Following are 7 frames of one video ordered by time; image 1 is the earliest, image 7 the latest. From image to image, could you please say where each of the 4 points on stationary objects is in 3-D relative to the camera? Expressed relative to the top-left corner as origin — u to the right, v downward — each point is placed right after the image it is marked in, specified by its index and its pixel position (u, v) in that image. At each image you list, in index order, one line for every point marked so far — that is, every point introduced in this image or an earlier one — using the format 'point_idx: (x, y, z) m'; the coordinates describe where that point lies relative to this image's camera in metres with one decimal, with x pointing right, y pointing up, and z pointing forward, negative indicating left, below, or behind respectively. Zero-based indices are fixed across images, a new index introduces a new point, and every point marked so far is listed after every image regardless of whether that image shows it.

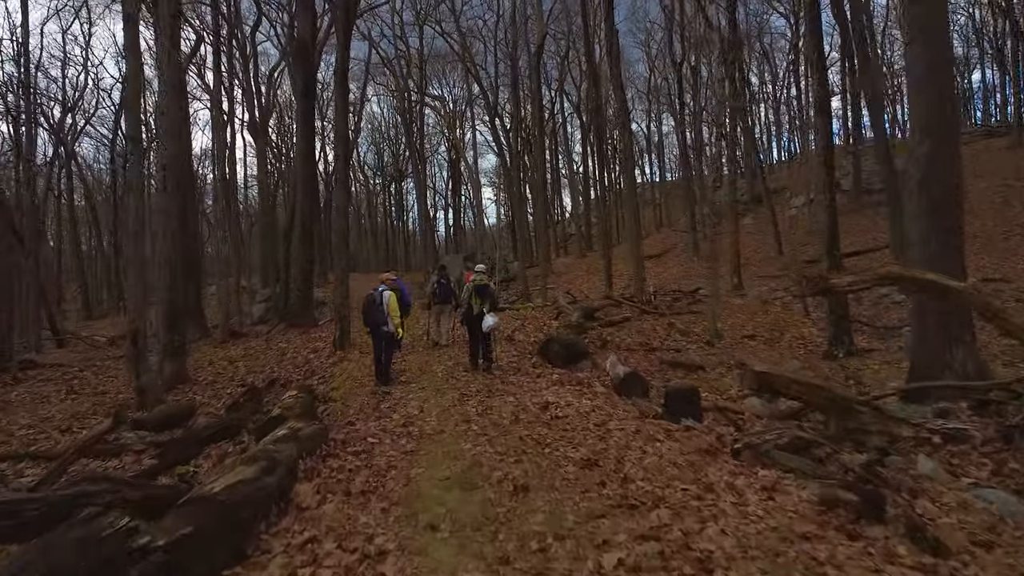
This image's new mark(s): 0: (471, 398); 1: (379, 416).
0: (-0.4, -1.1, +7.9) m
1: (-1.2, -1.2, +7.1) m
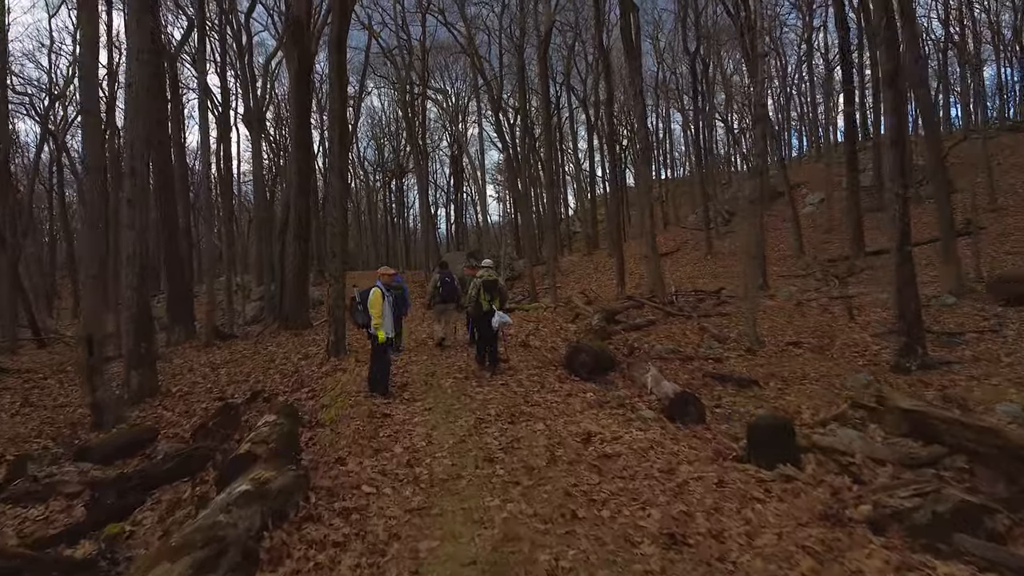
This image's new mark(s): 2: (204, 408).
0: (-0.2, -1.1, +6.4) m
1: (-1.0, -1.2, +5.7) m
2: (-3.6, -1.4, +9.2) m
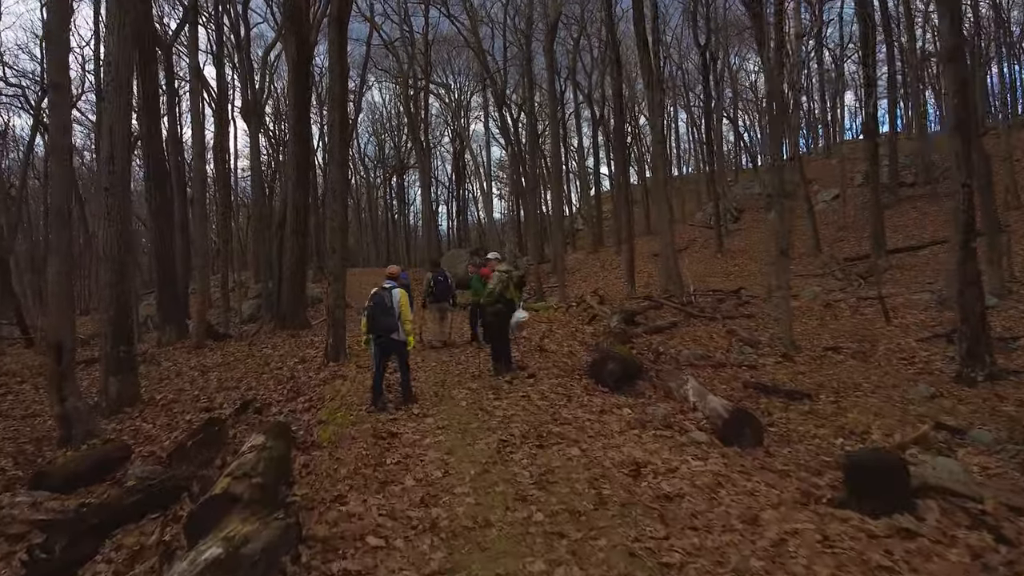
0: (0.0, -1.1, +5.4) m
1: (-0.8, -1.2, +4.7) m
2: (-3.4, -1.4, +8.2) m
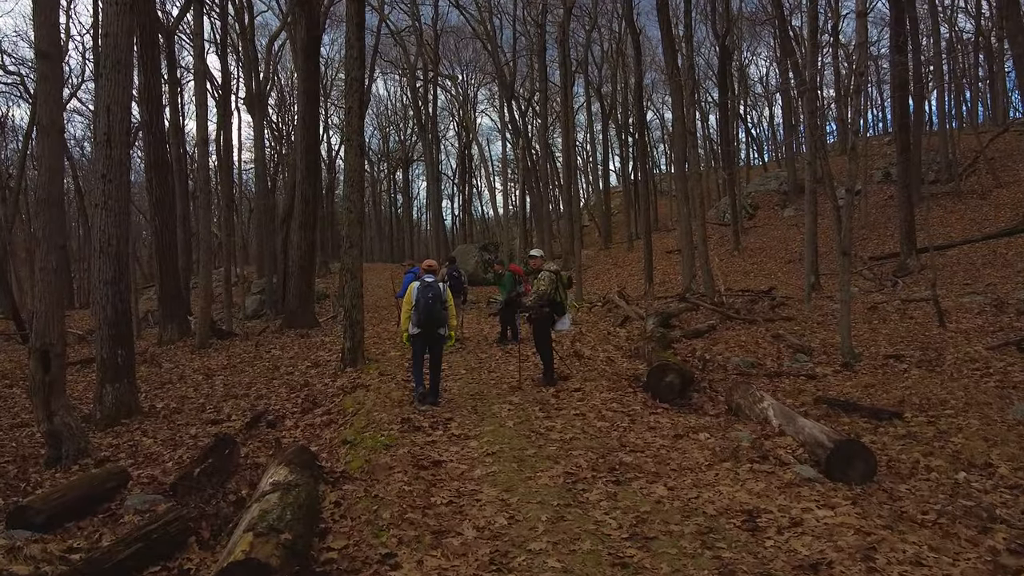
0: (+0.4, -1.2, +4.5) m
1: (-0.3, -1.2, +3.8) m
2: (-3.0, -1.4, +7.3) m
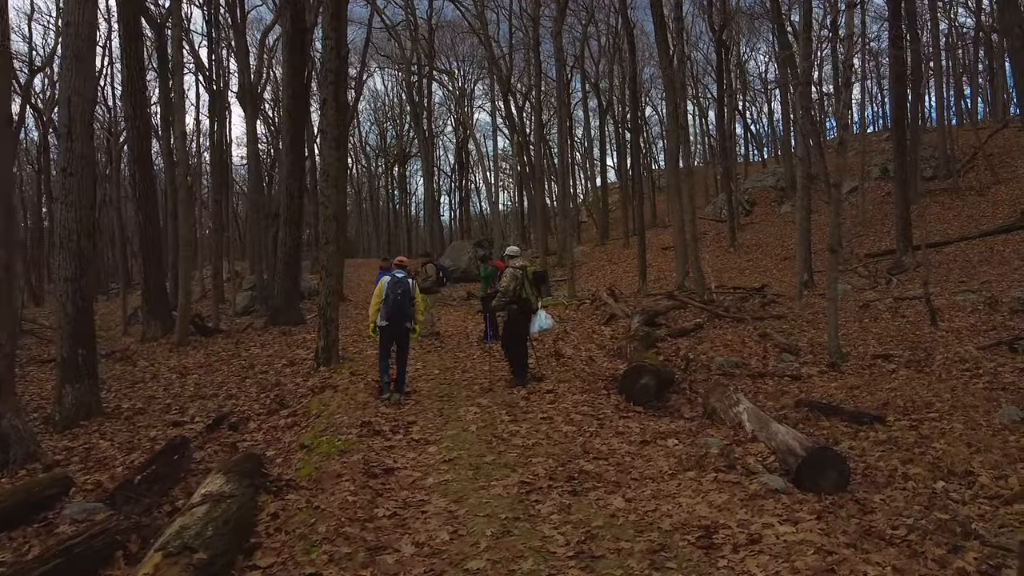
0: (+0.2, -1.2, +4.3) m
1: (-0.6, -1.2, +3.6) m
2: (-3.3, -1.4, +7.1) m
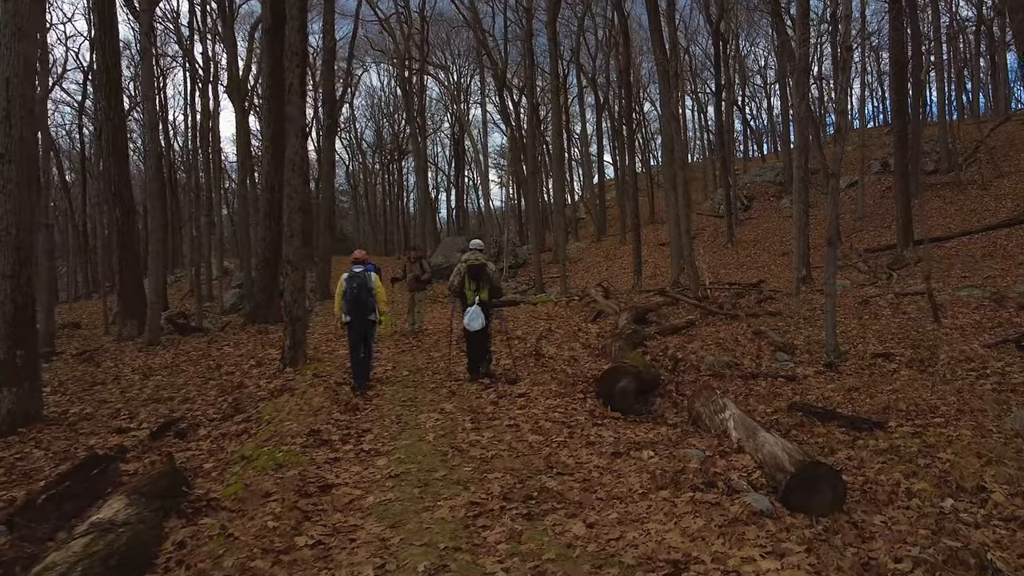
0: (-0.1, -1.1, +3.7) m
1: (-0.9, -1.2, +3.0) m
2: (-3.5, -1.3, +6.5) m
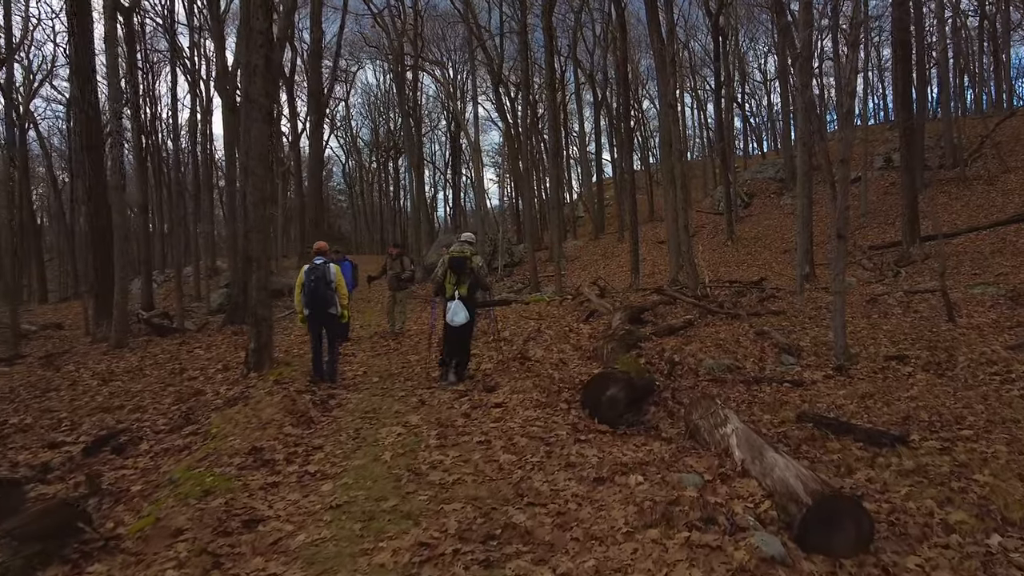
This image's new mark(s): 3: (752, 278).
0: (-0.3, -1.1, +3.0) m
1: (-1.1, -1.2, +2.3) m
2: (-3.7, -1.3, +5.8) m
3: (+5.5, +0.3, +17.8) m
